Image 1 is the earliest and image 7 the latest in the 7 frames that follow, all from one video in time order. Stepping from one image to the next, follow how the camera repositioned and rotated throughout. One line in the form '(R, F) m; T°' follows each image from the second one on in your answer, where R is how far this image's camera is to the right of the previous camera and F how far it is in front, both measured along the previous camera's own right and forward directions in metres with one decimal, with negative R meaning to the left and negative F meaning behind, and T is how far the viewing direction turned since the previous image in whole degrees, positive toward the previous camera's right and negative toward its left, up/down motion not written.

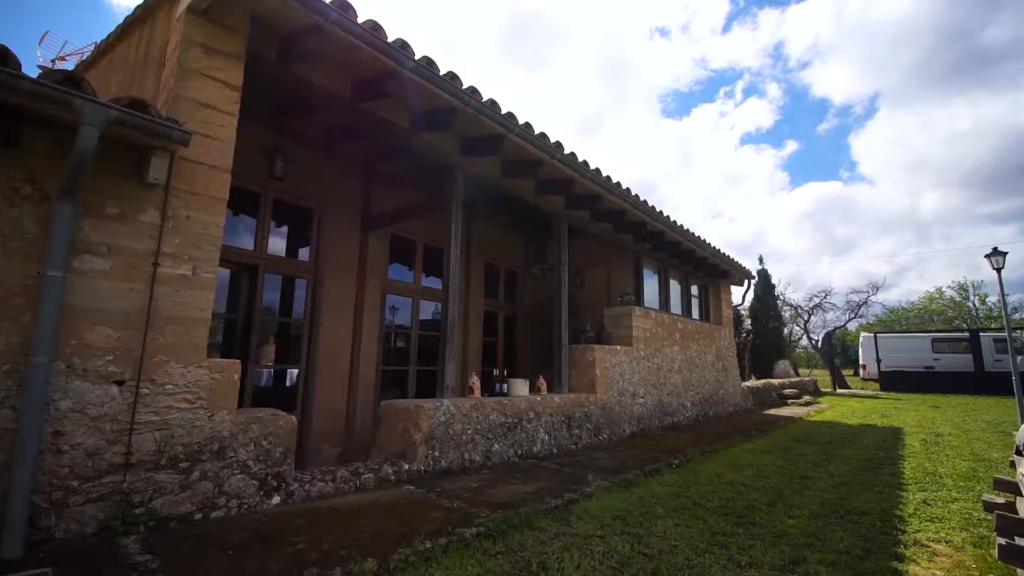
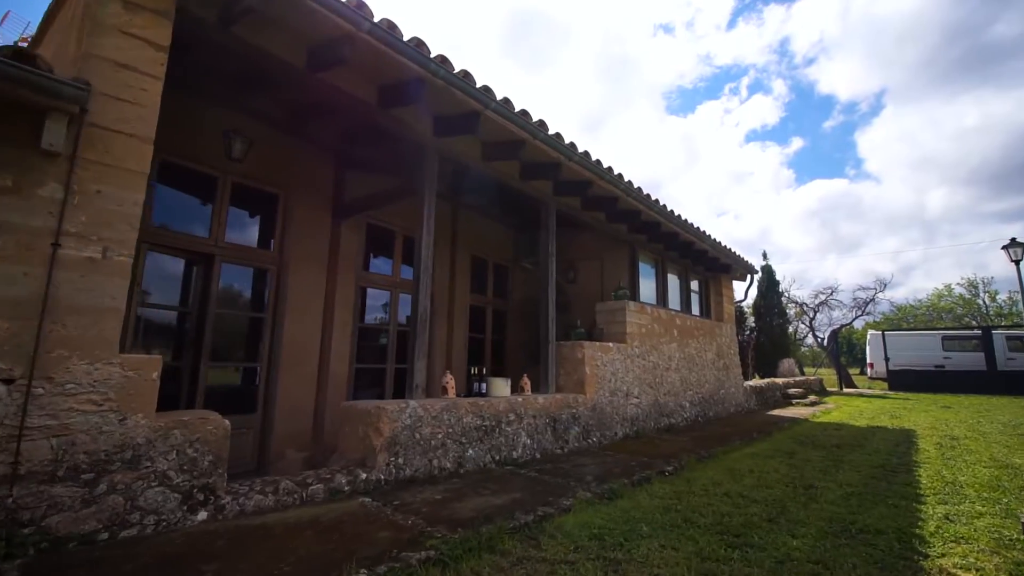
(+0.2, +0.3) m; 0°
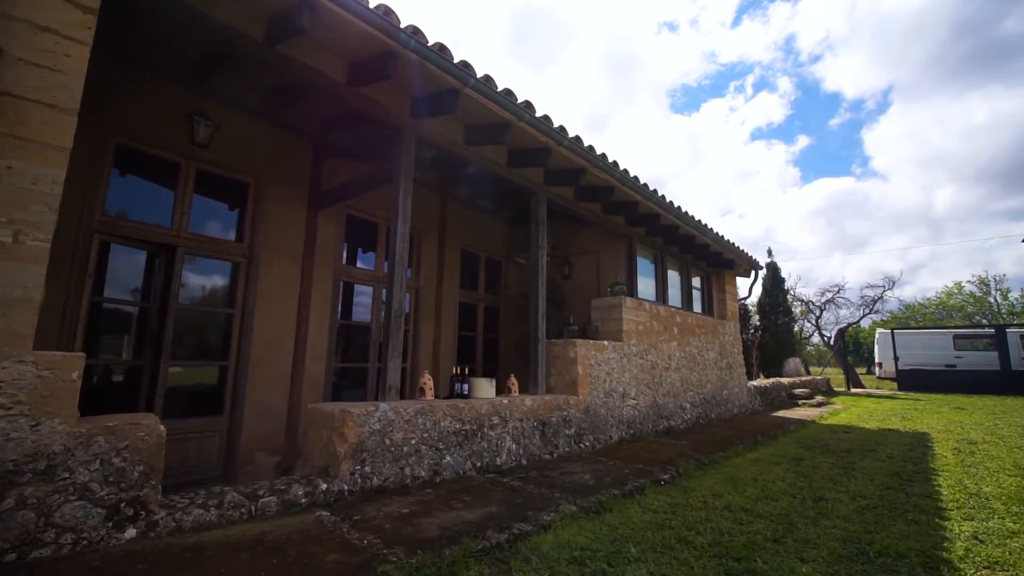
(+0.2, +0.3) m; 0°
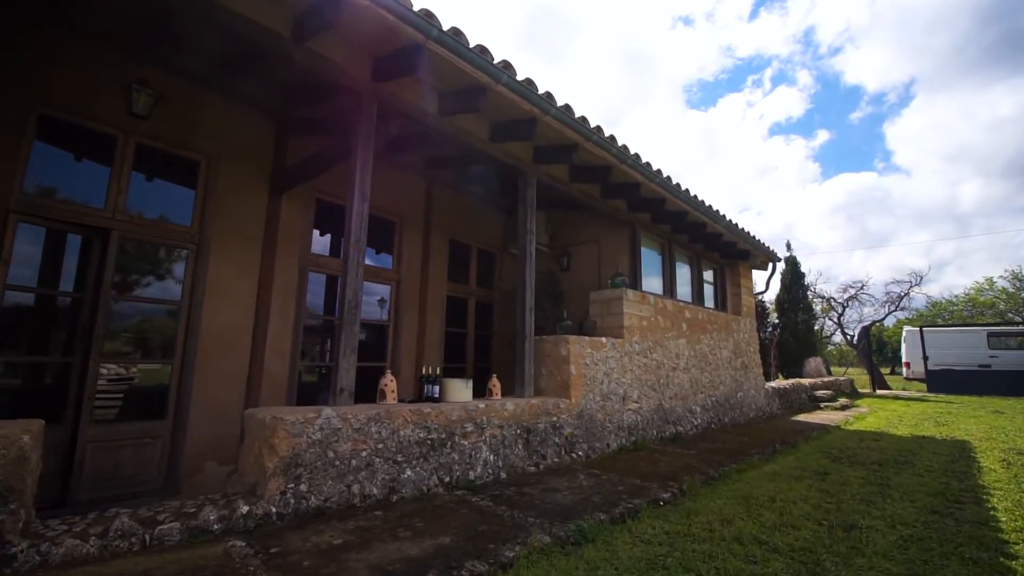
(+0.3, +0.5) m; -2°
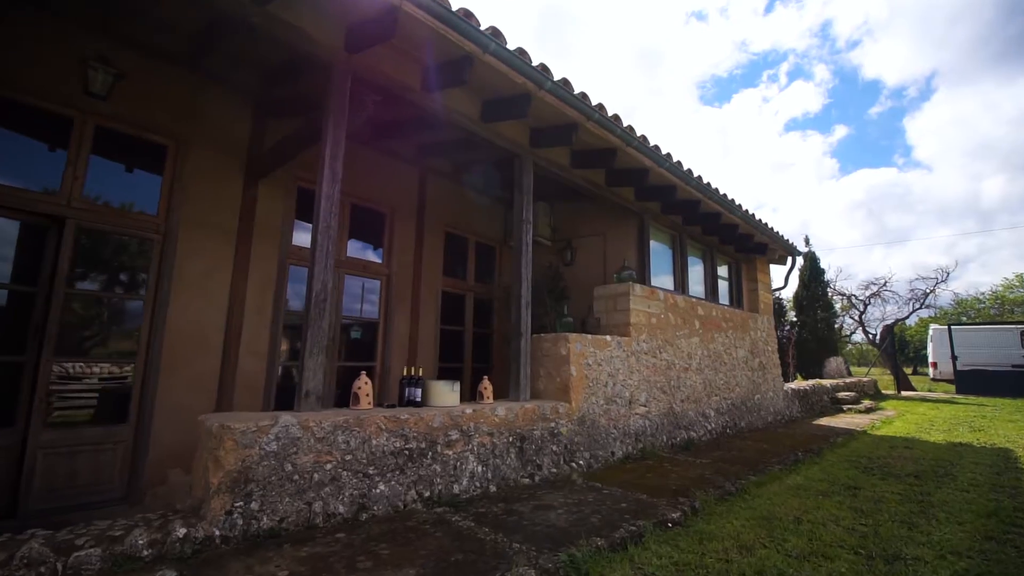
(+0.1, +0.3) m; -2°
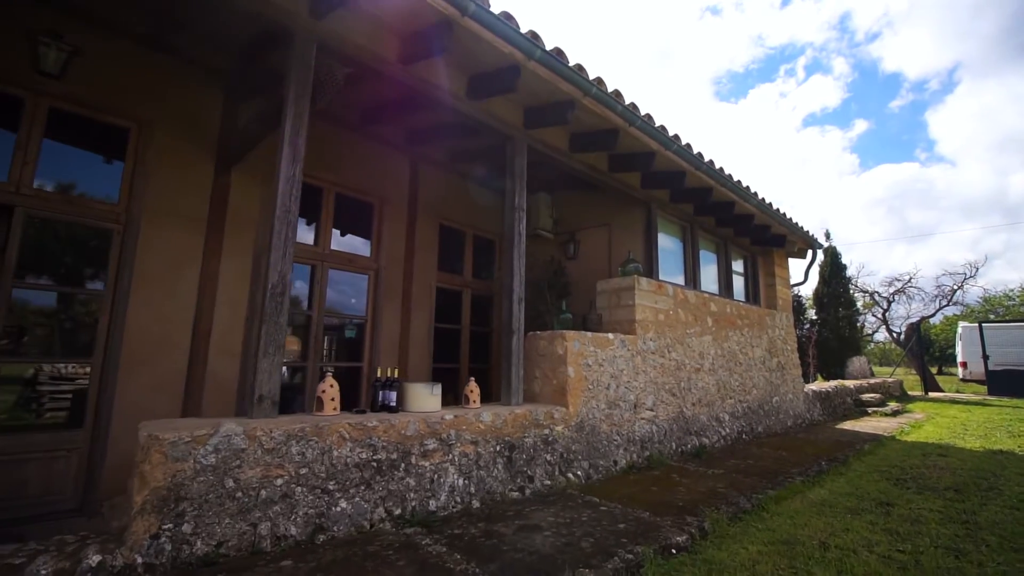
(+0.2, +0.3) m; -2°
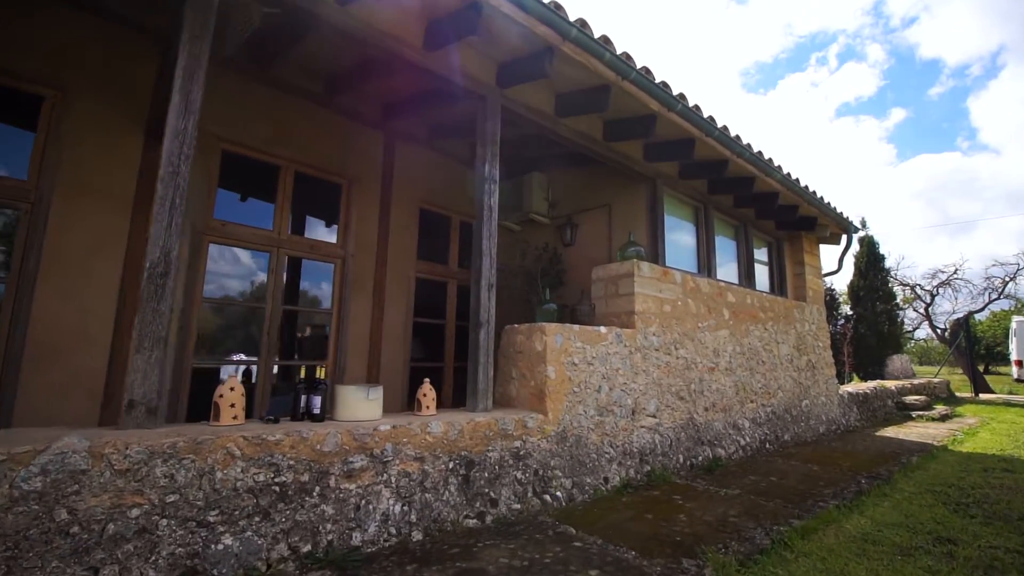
(+0.3, +0.5) m; -3°
